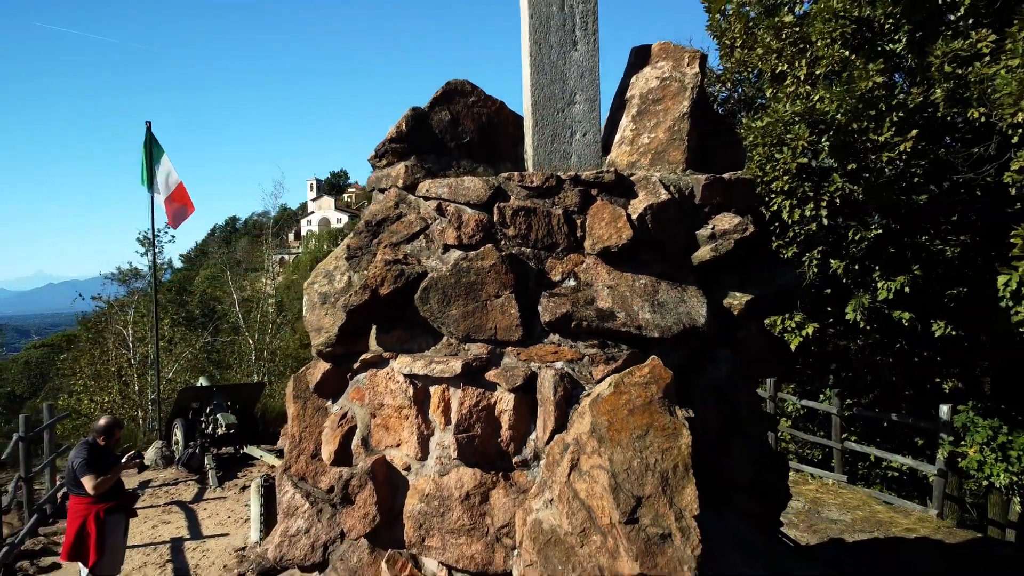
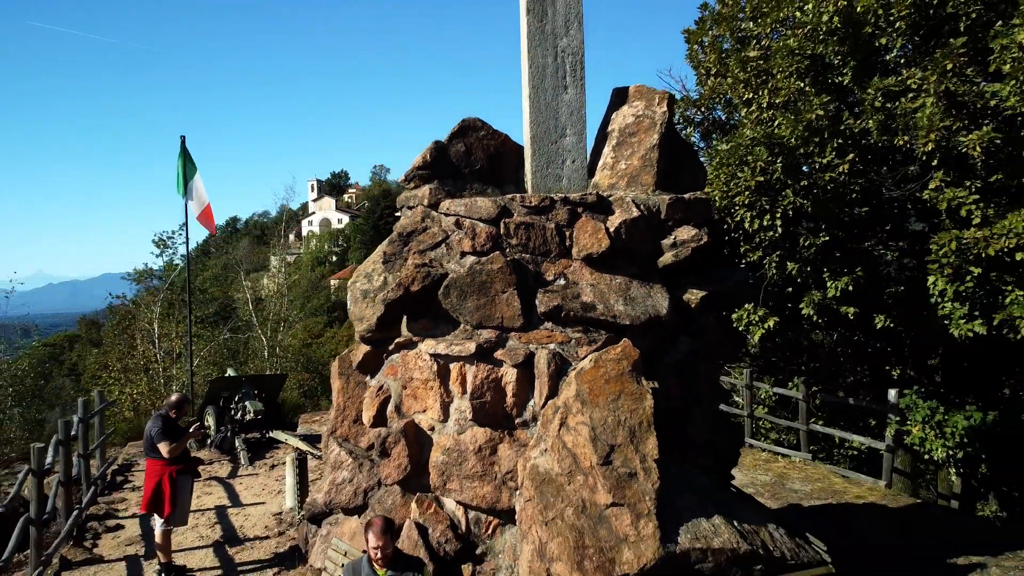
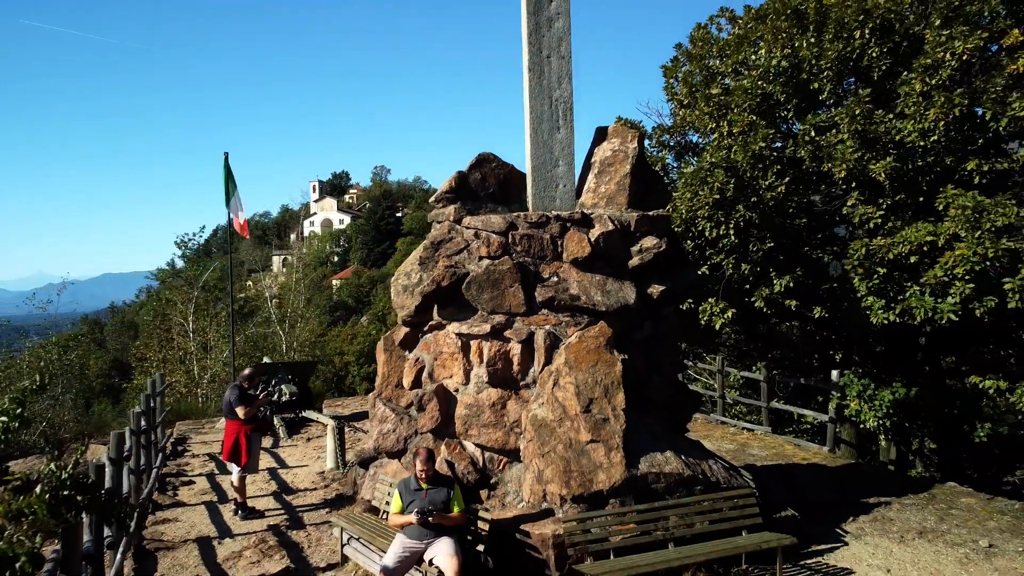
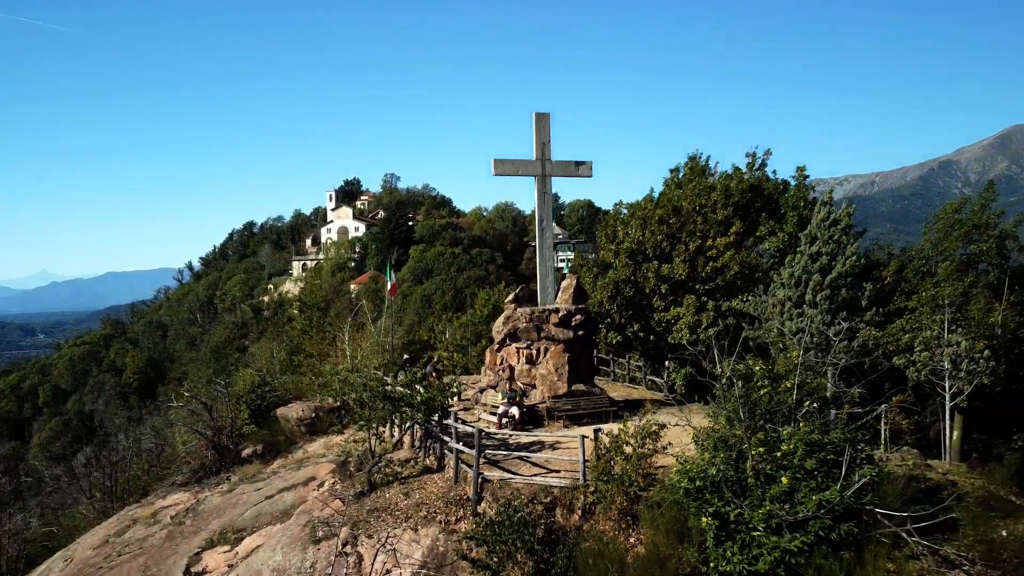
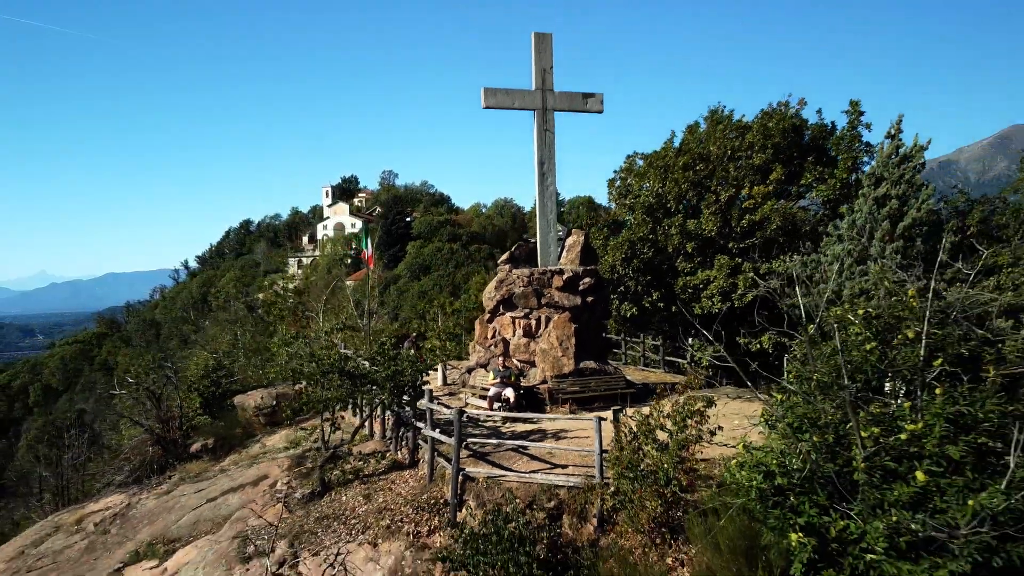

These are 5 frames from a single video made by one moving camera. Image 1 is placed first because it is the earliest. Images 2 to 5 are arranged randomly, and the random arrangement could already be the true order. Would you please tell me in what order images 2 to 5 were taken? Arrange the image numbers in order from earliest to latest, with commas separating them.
2, 3, 5, 4
